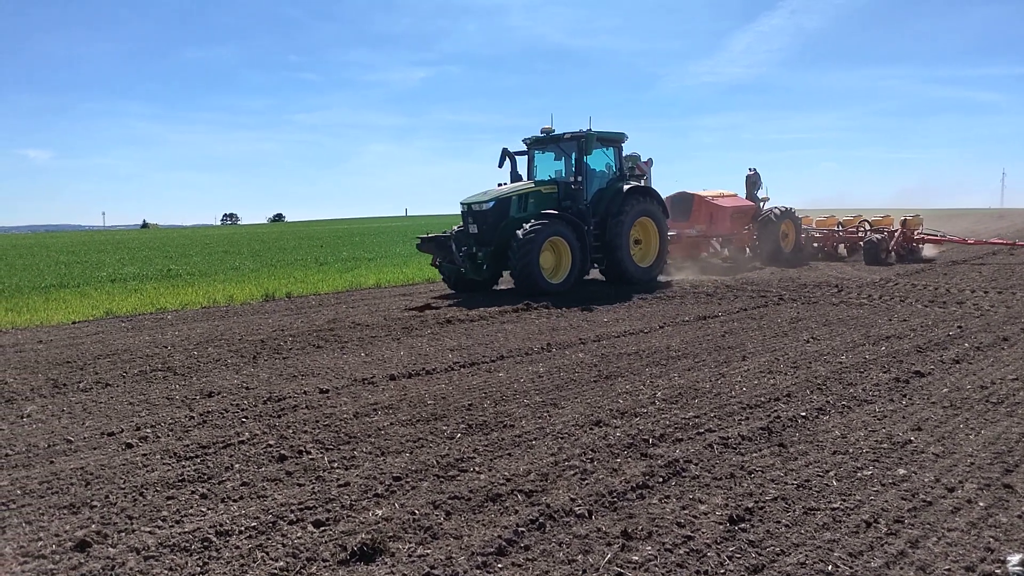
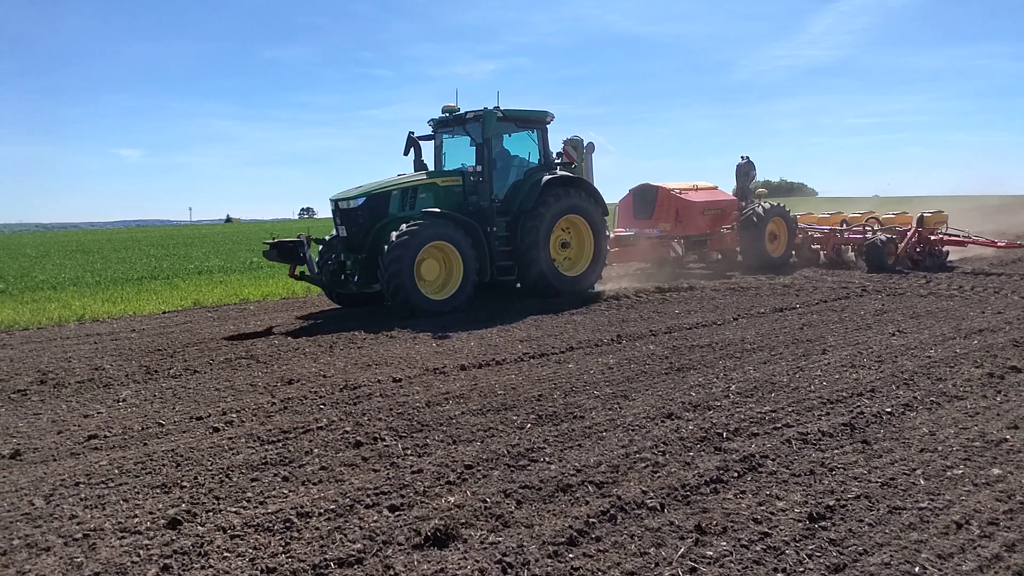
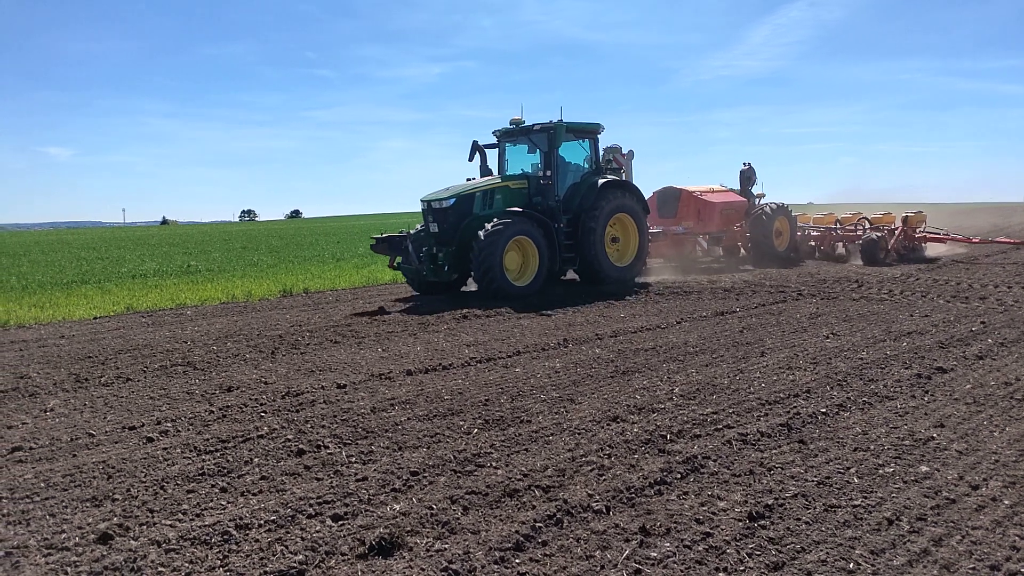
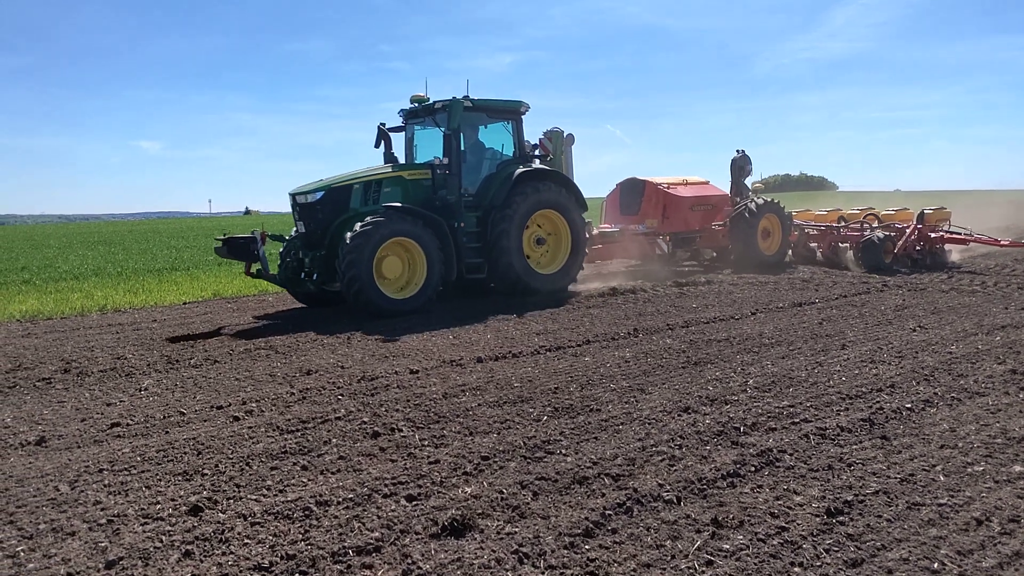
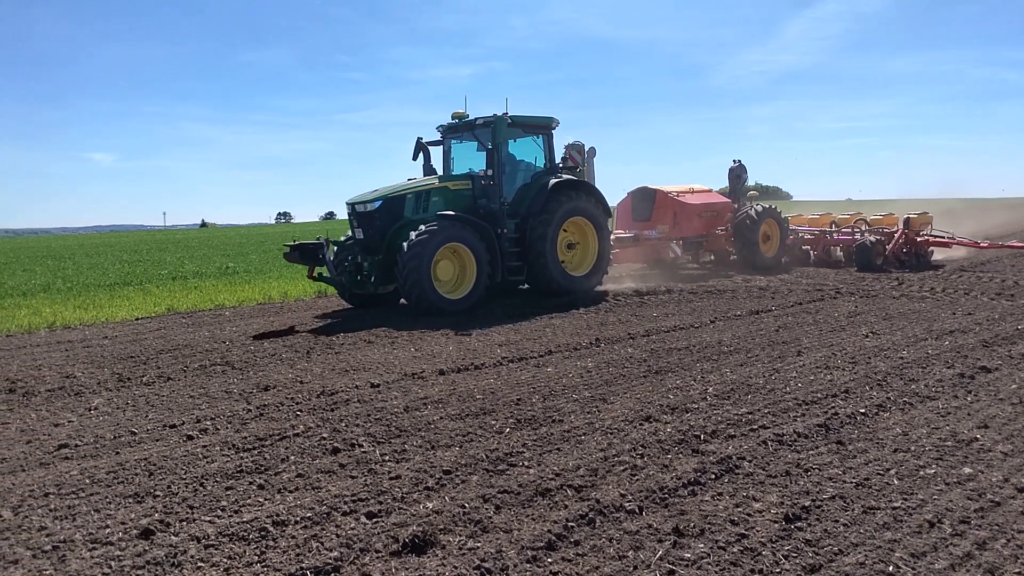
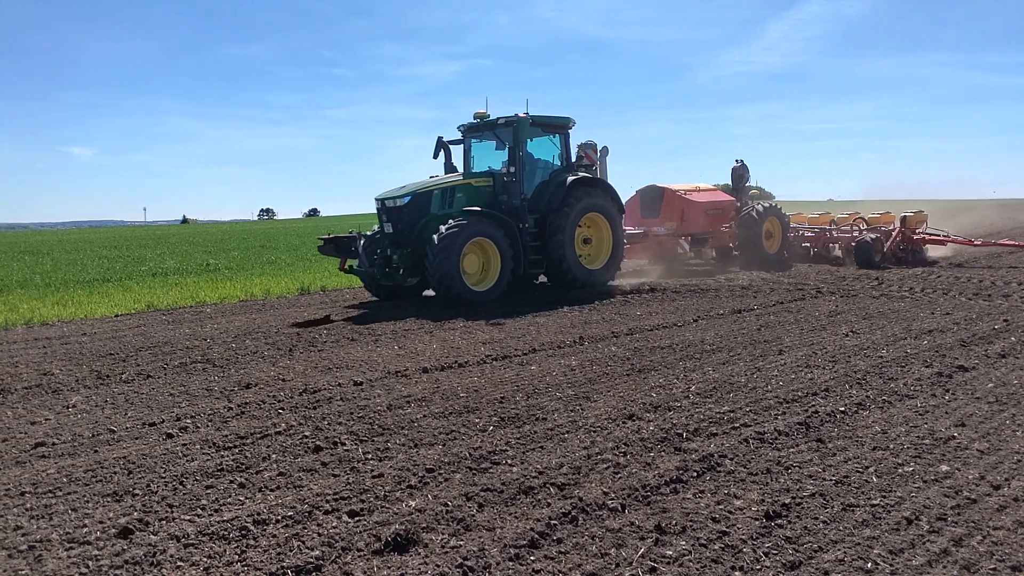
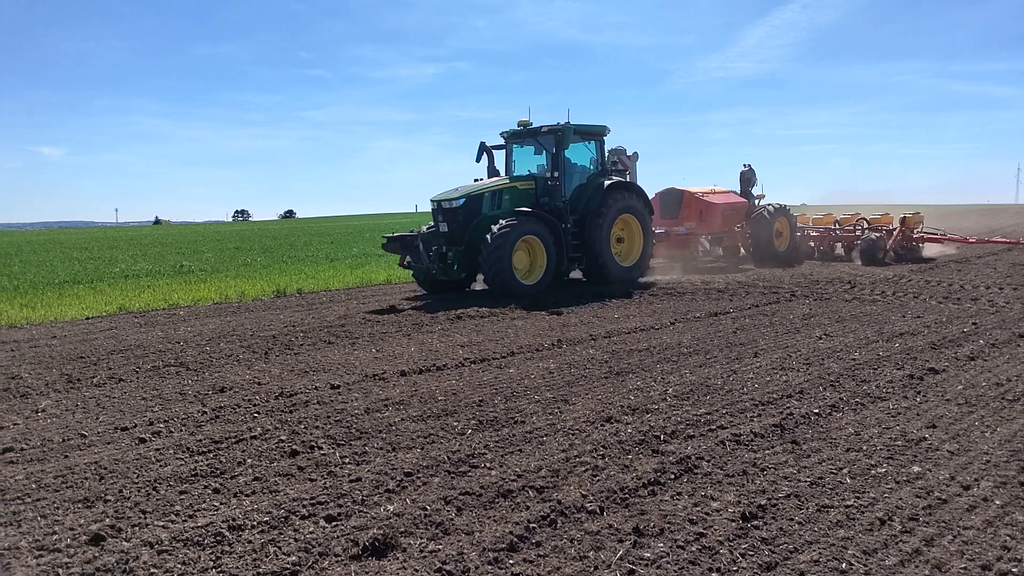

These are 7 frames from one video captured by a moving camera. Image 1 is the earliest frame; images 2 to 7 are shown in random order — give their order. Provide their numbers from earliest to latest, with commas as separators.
7, 3, 6, 5, 2, 4
